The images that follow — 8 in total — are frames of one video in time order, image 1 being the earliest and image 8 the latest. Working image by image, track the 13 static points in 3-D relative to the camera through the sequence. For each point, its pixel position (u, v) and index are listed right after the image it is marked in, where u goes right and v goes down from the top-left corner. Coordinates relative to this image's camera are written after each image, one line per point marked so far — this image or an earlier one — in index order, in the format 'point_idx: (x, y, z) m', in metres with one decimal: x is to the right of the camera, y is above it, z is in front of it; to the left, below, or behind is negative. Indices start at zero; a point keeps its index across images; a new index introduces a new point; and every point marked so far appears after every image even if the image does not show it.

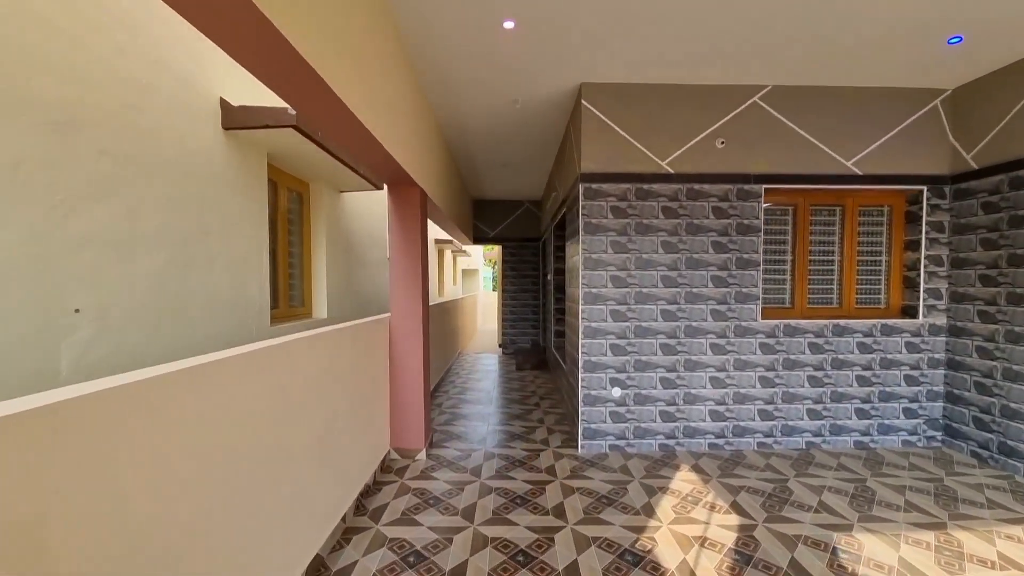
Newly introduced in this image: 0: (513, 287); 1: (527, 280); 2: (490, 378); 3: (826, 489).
0: (0.0, 0.0, +7.7) m
1: (+0.3, +0.1, +7.6) m
2: (-0.3, -1.4, +6.3) m
3: (+2.1, -1.3, +2.8) m
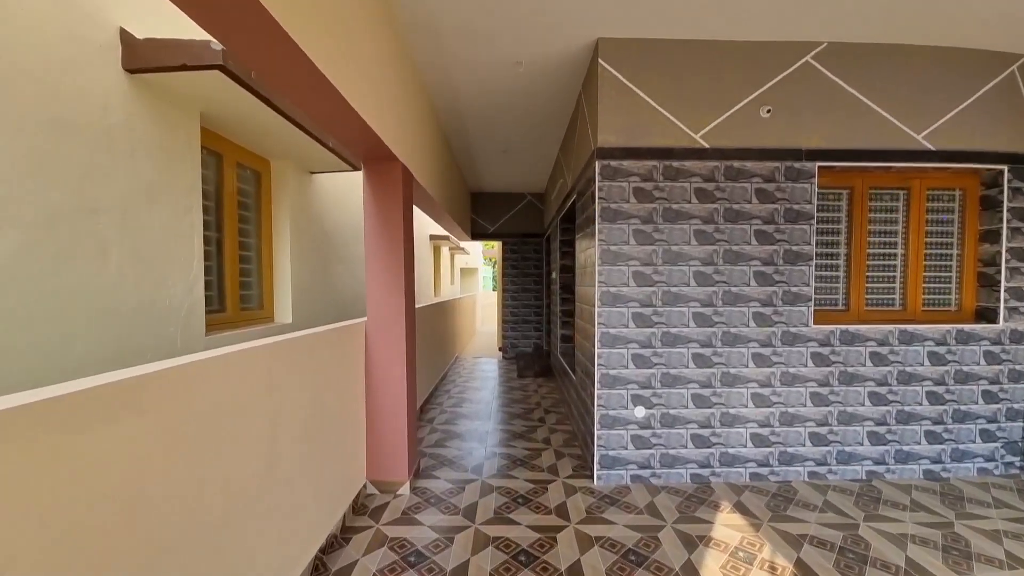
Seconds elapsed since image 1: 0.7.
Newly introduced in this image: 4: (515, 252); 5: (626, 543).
0: (+0.1, 0.0, +7.1) m
1: (+0.3, +0.1, +7.1) m
2: (-0.3, -1.4, +5.7) m
3: (+2.1, -1.3, +2.2) m
4: (+0.1, +0.6, +7.0) m
5: (+0.6, -1.3, +2.2) m
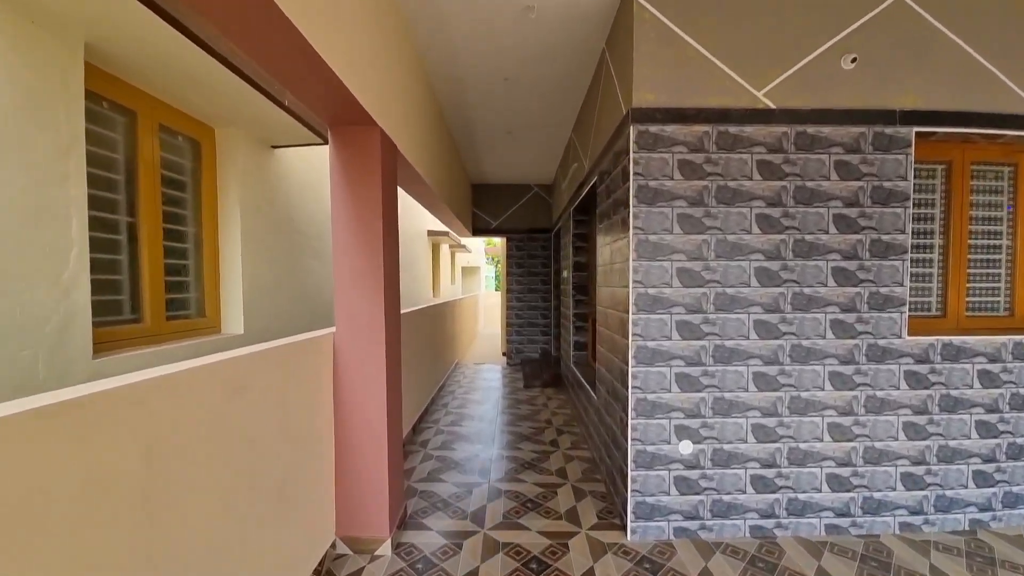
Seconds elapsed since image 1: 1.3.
0: (+0.1, 0.0, +7.0) m
1: (+0.4, +0.1, +7.0) m
2: (-0.2, -1.4, +5.6) m
3: (+2.1, -1.3, +2.2) m
4: (+0.2, +0.6, +7.0) m
5: (+0.6, -1.3, +2.1) m
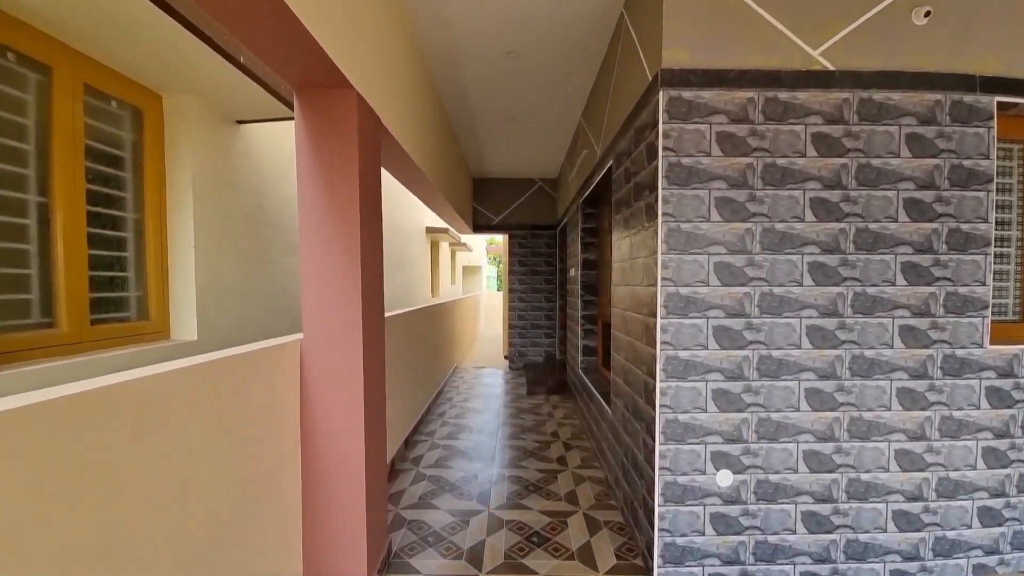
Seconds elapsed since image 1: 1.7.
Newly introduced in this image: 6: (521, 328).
0: (+0.2, 0.0, +6.7) m
1: (+0.4, +0.1, +6.7) m
2: (-0.2, -1.4, +5.3) m
3: (+2.1, -1.3, +1.8) m
4: (+0.2, +0.6, +6.6) m
5: (+0.7, -1.3, +1.8) m
6: (+0.1, -0.6, +6.7) m
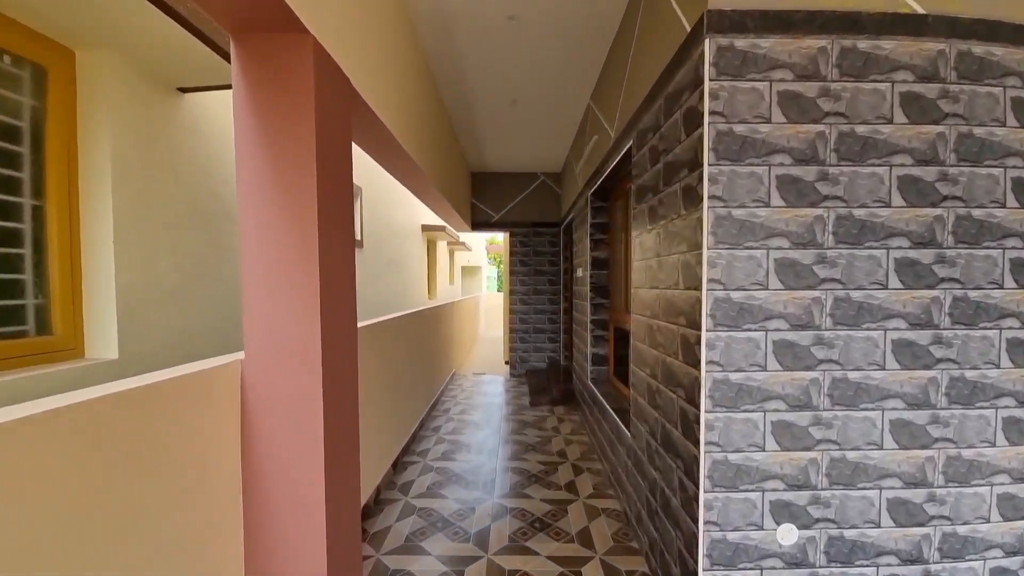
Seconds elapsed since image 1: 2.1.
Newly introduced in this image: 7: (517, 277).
0: (+0.2, 0.0, +6.3) m
1: (+0.4, +0.1, +6.3) m
2: (-0.2, -1.4, +4.9) m
3: (+2.2, -1.3, +1.4) m
4: (+0.2, +0.6, +6.2) m
5: (+0.7, -1.3, +1.4) m
6: (+0.2, -0.6, +6.3) m
7: (+0.1, +0.1, +6.0) m
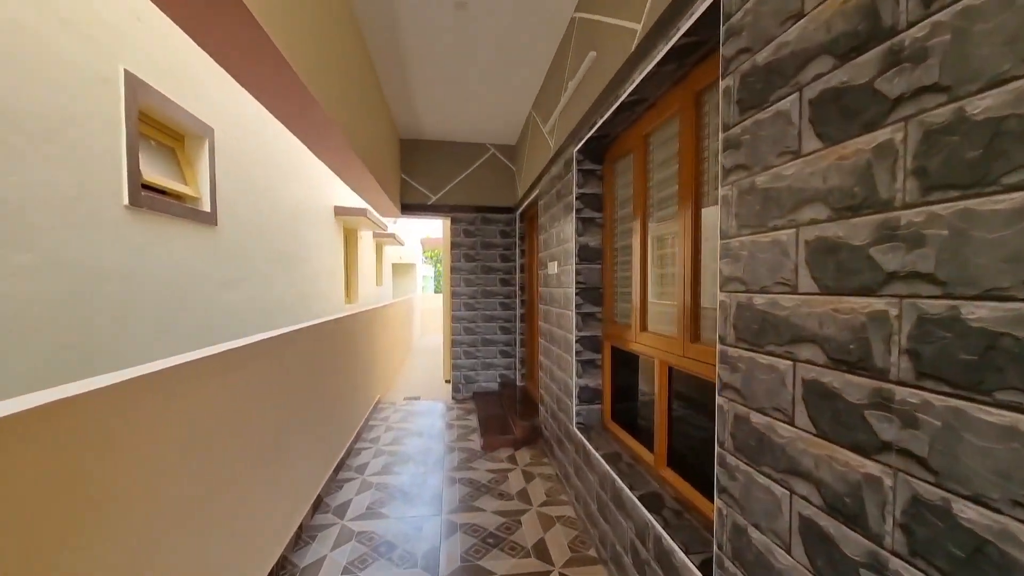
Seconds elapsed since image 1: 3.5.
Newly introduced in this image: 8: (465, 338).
0: (-0.5, 0.0, +5.0) m
1: (-0.2, +0.1, +5.1) m
2: (-0.7, -1.4, +3.6) m
3: (+2.2, -1.3, +0.5) m
4: (-0.5, +0.6, +5.0) m
5: (+0.7, -1.3, +0.3) m
6: (-0.5, -0.6, +5.0) m
7: (-0.6, +0.1, +4.8) m
8: (-0.6, -0.5, +5.0) m
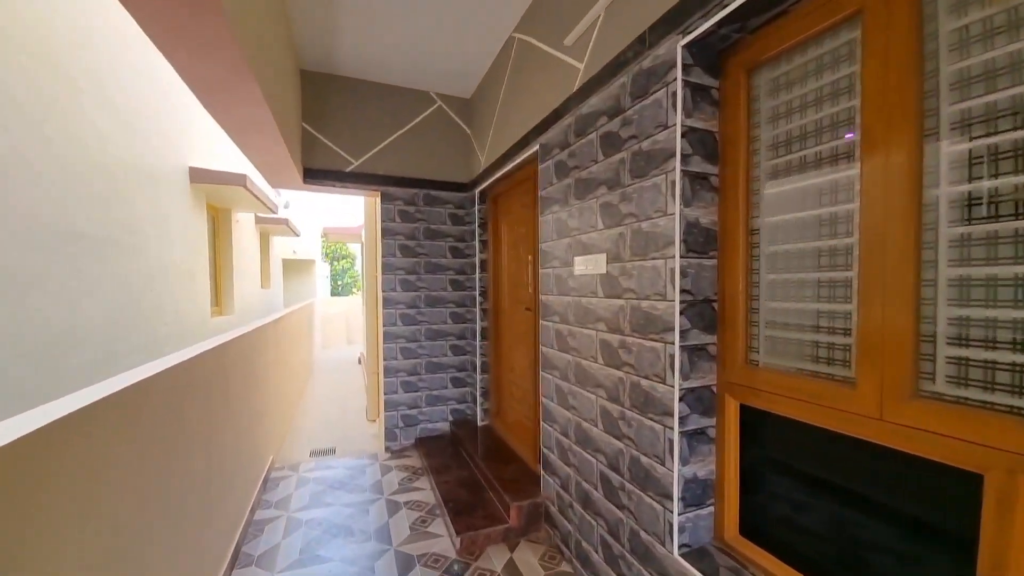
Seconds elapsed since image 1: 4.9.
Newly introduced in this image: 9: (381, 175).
0: (-0.9, 0.0, +3.7) m
1: (-0.7, +0.1, +3.8) m
2: (-0.8, -1.5, +2.3) m
3: (+2.7, -1.4, -0.1) m
4: (-0.9, +0.5, +3.7) m
5: (+1.3, -1.4, -0.6) m
6: (-1.0, -0.7, +3.7) m
7: (-1.0, +0.1, +3.5) m
8: (-1.0, -0.6, +3.7) m
9: (-1.0, +0.9, +3.3) m
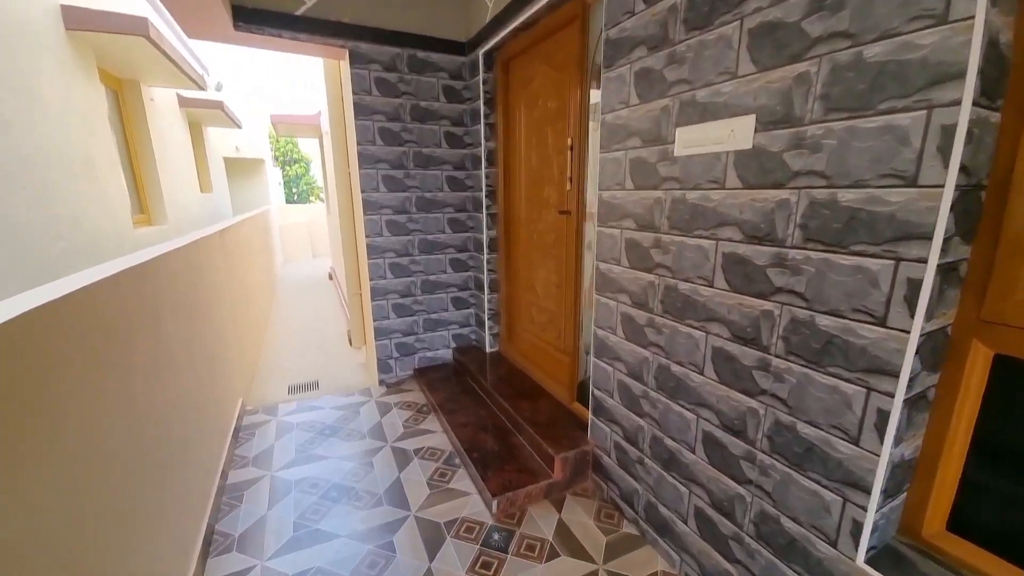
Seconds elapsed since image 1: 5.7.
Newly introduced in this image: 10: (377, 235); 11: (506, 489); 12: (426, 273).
0: (-0.9, +0.7, +3.0) m
1: (-0.7, +0.8, +3.1) m
2: (-0.6, -1.0, +1.9) m
3: (+3.0, -1.4, -0.2) m
4: (-0.8, +1.2, +2.8) m
5: (+1.7, -1.5, -0.8) m
6: (-0.9, 0.0, +3.1) m
7: (-0.9, +0.7, +2.7) m
8: (-0.9, +0.1, +3.1) m
9: (-0.9, +1.5, +2.4) m
10: (-1.0, +0.4, +3.0) m
11: (0.0, -0.8, +1.7) m
12: (-0.8, +0.2, +3.1) m
